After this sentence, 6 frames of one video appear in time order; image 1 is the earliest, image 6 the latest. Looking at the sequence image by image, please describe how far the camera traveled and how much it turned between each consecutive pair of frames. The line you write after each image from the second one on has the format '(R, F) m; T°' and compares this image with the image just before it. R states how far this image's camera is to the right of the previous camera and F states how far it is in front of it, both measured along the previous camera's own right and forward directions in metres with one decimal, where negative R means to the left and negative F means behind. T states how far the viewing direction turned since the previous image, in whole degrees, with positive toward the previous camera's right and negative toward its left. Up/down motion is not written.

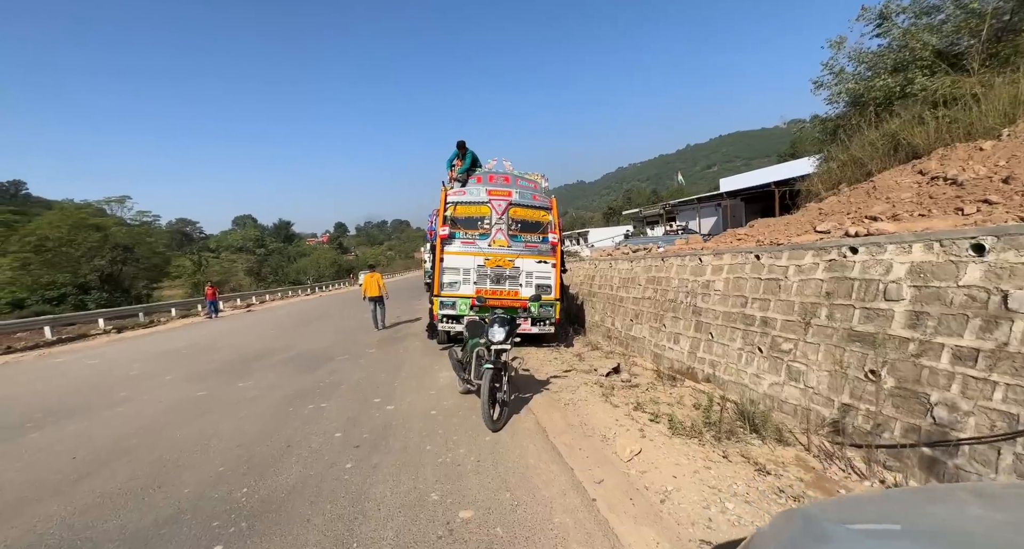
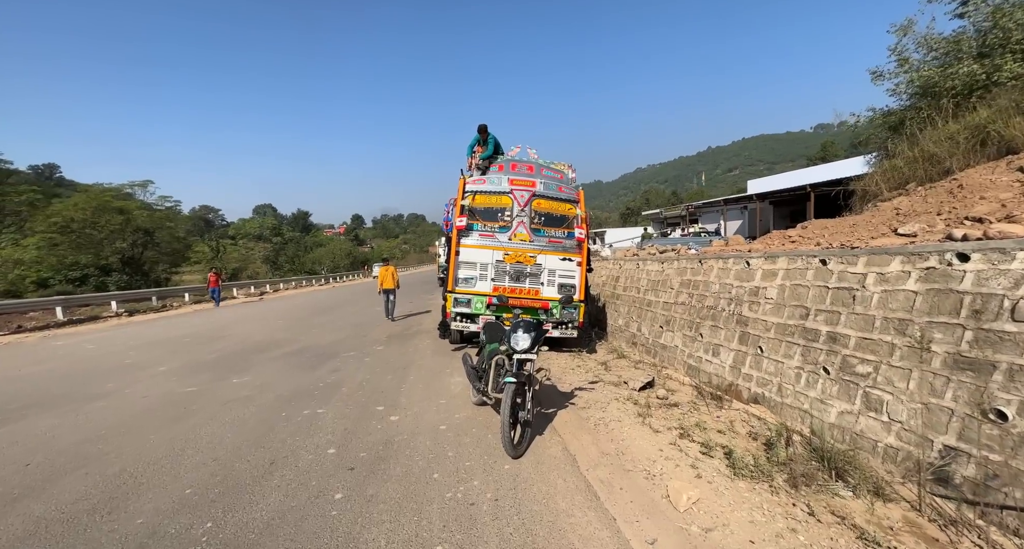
(-0.1, +0.7) m; -2°
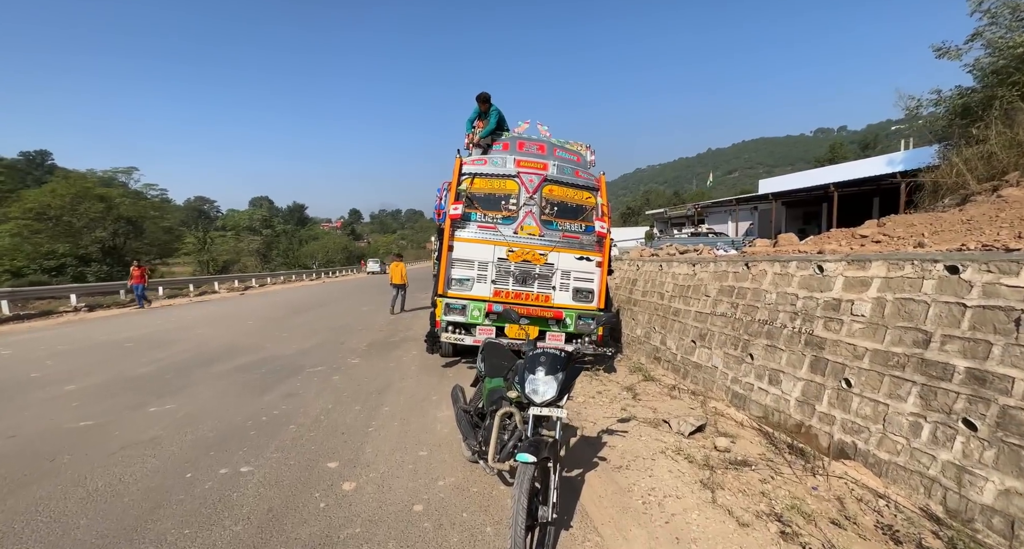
(-0.1, +1.4) m; 0°
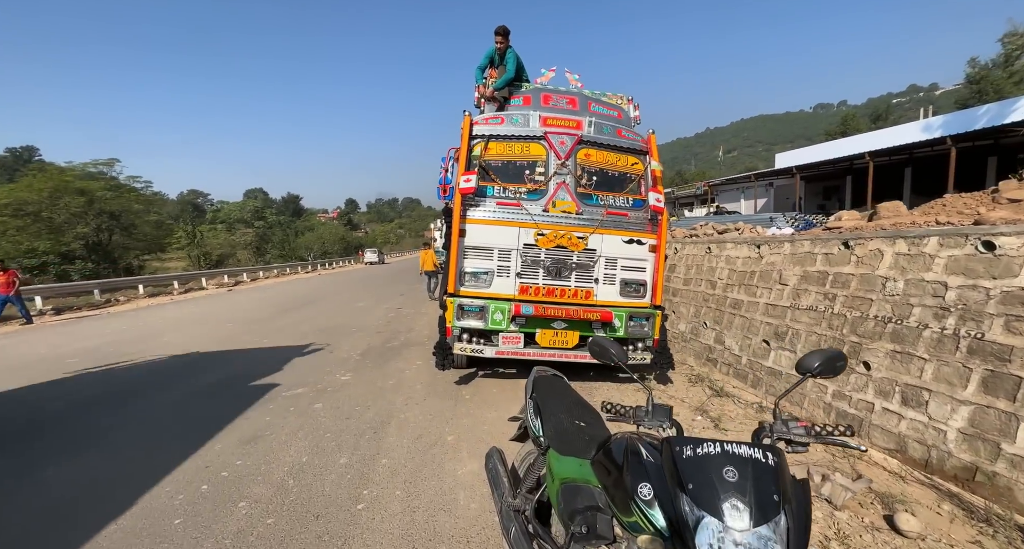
(-0.3, +1.4) m; 0°
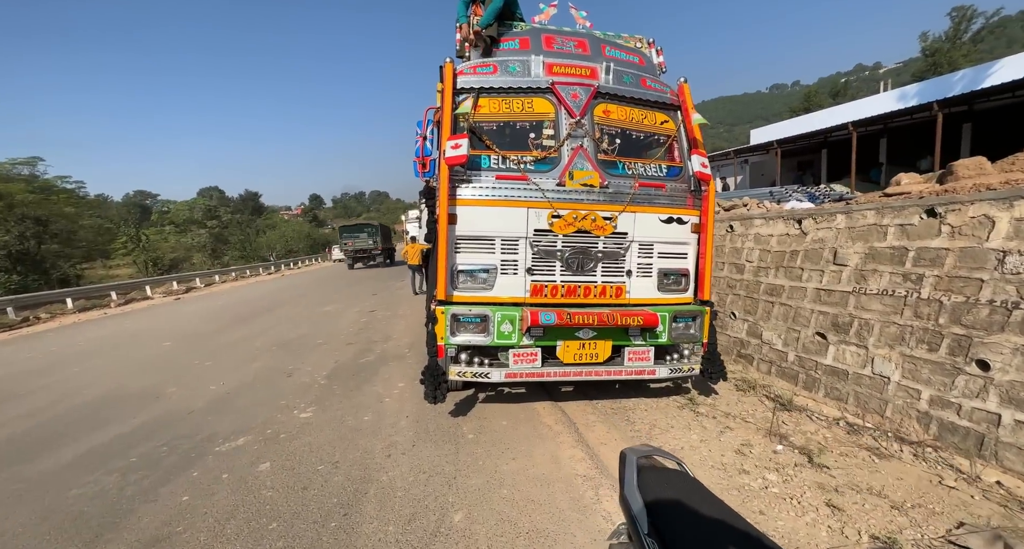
(-0.3, +1.2) m; +4°
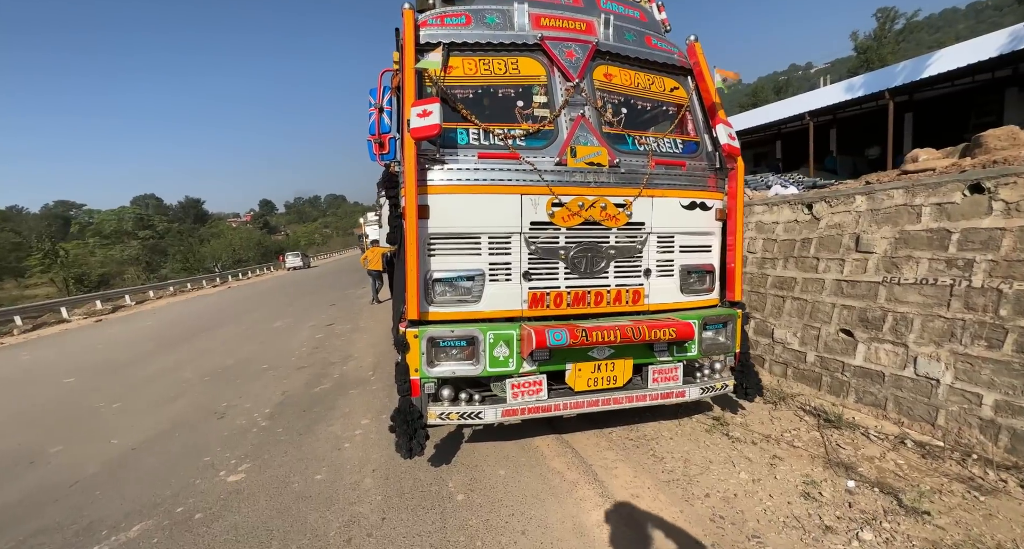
(-0.2, +0.8) m; +5°
